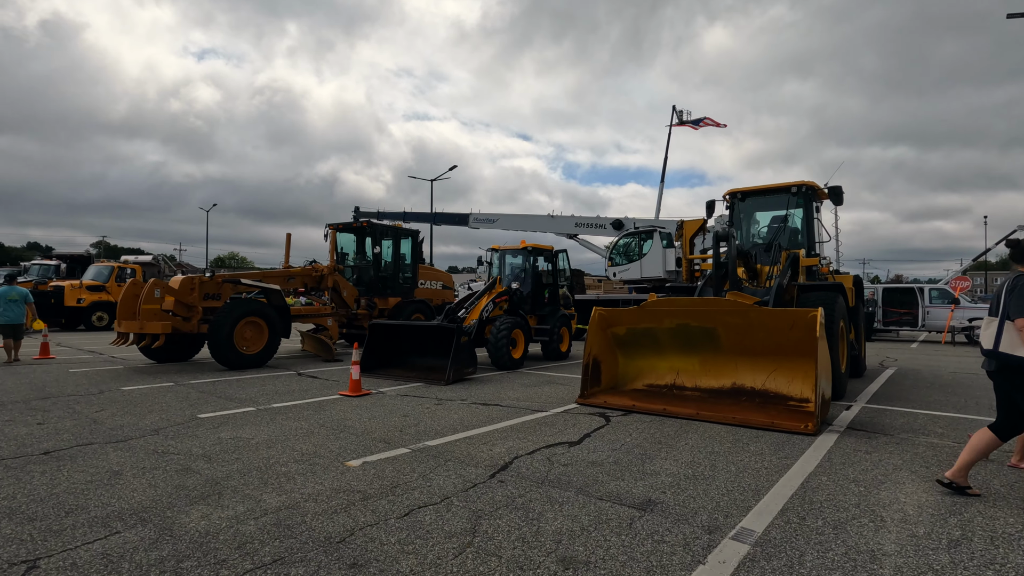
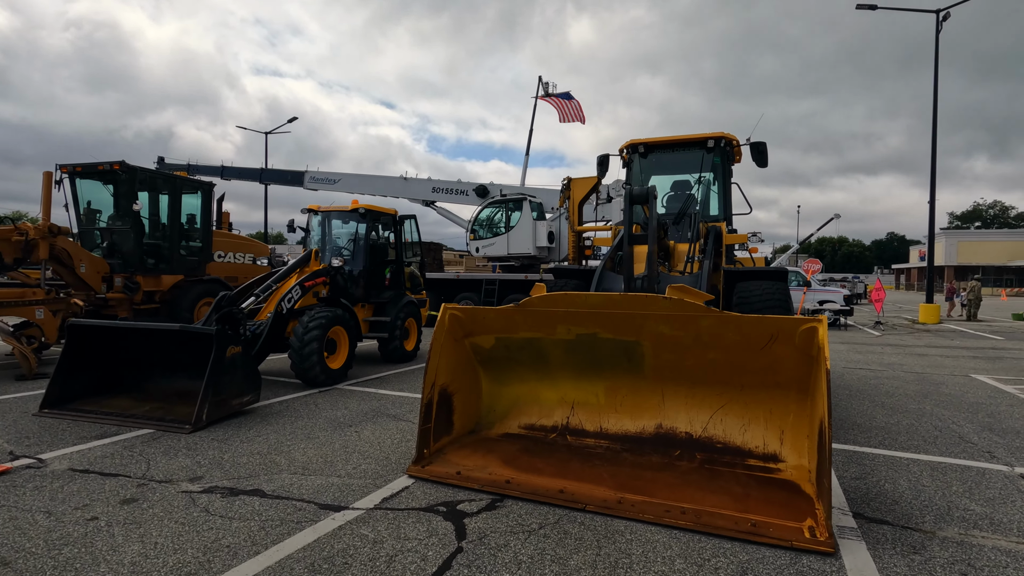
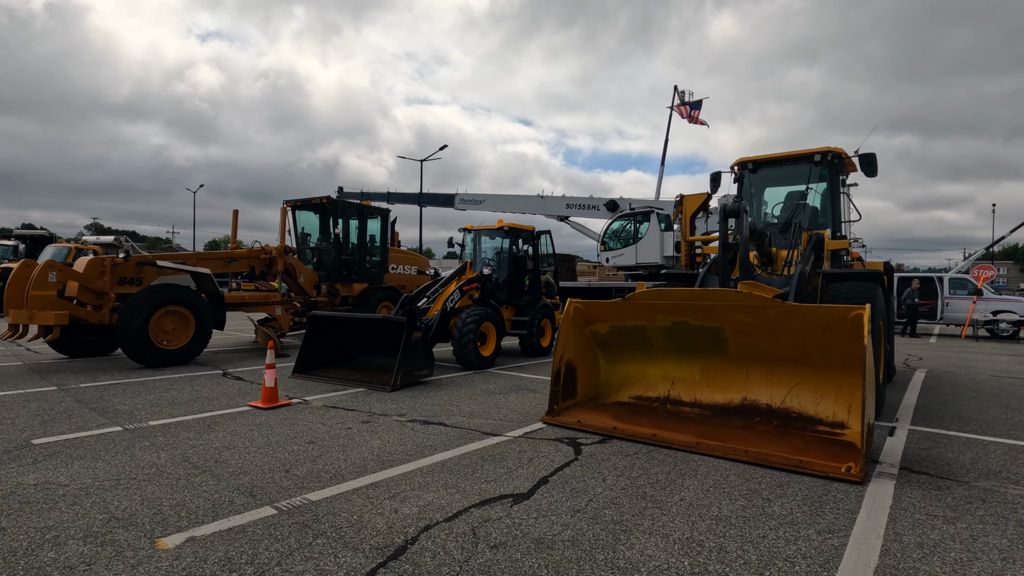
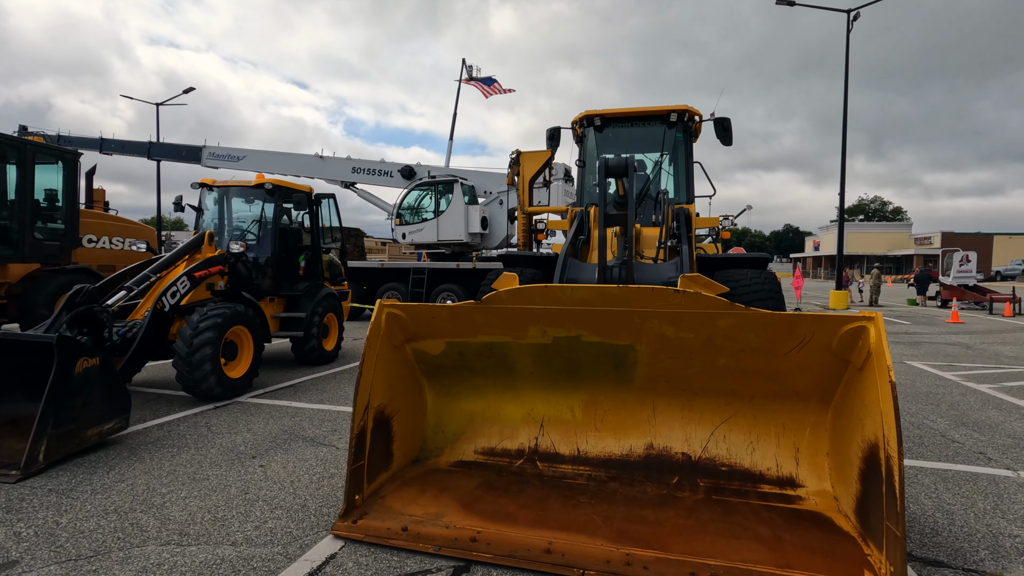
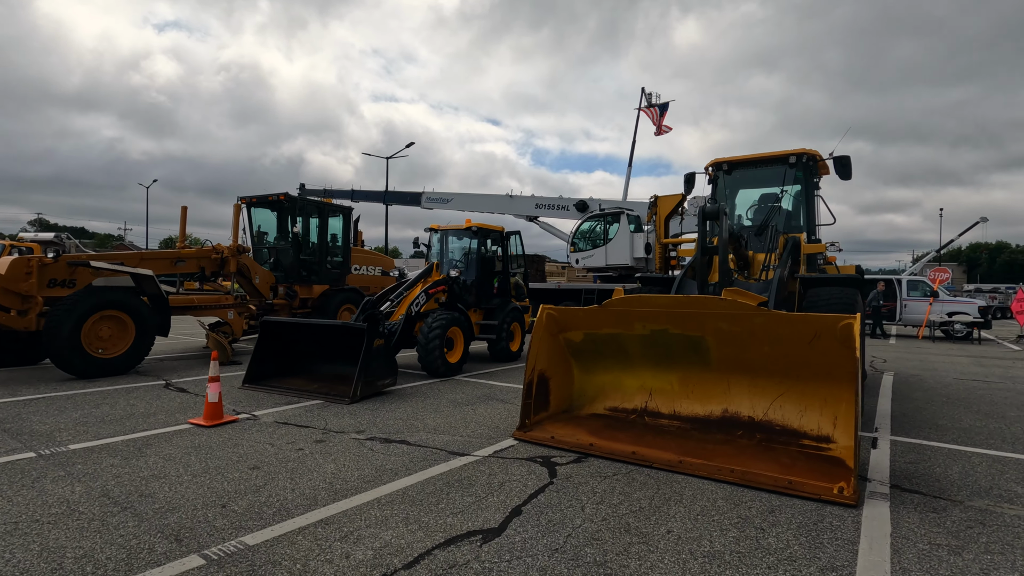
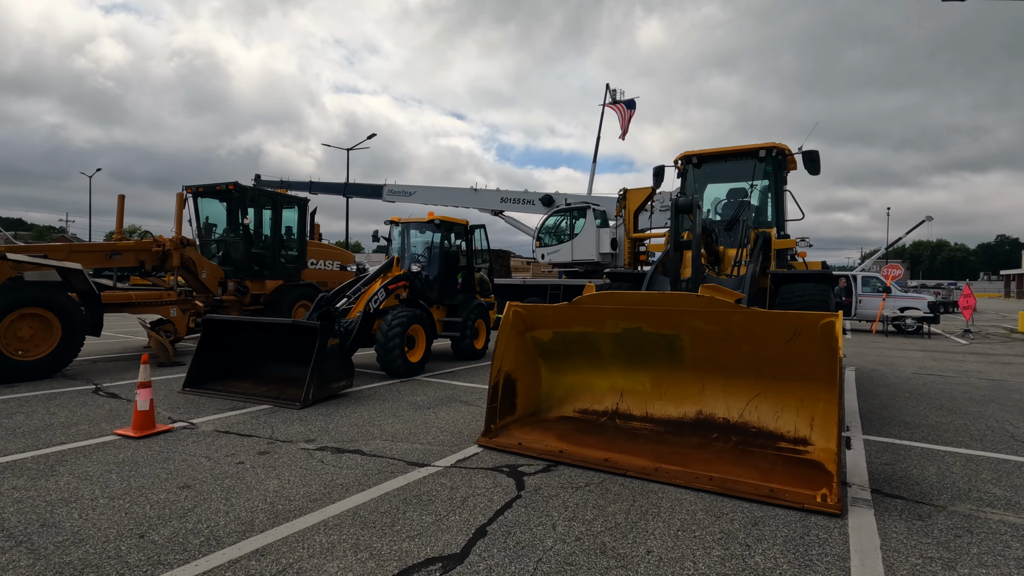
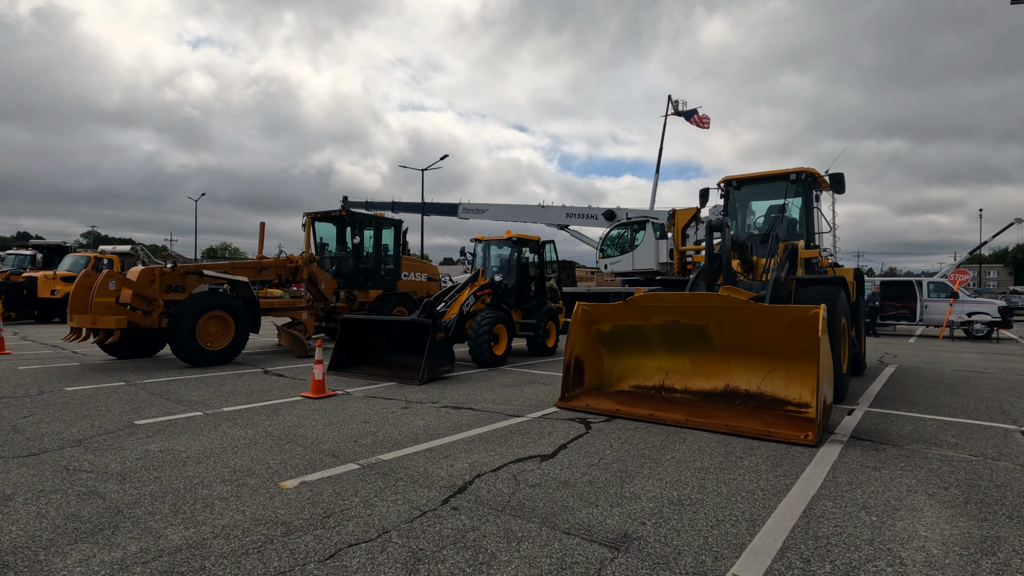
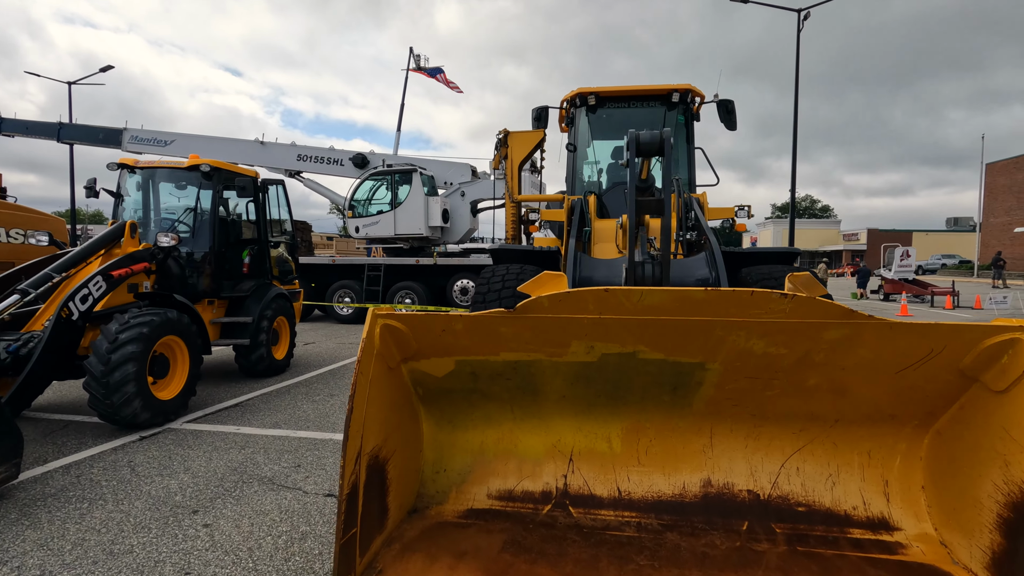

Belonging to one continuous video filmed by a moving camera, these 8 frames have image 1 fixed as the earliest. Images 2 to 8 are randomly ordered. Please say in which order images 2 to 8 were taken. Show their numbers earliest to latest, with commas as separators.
7, 3, 5, 6, 2, 4, 8
